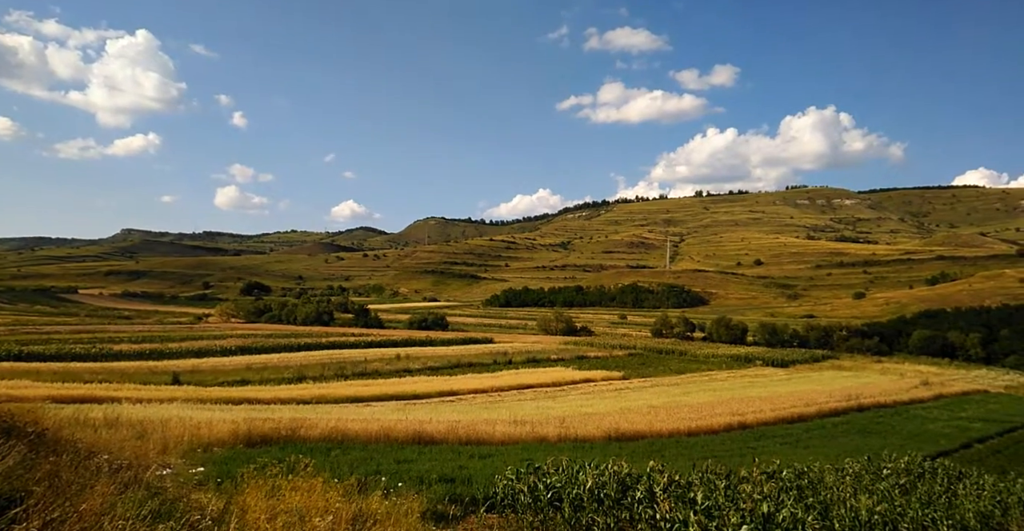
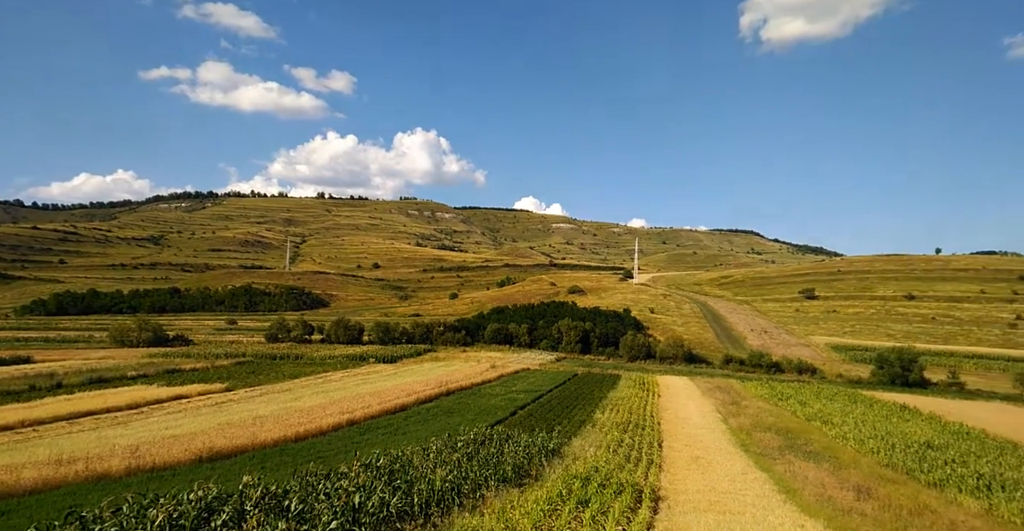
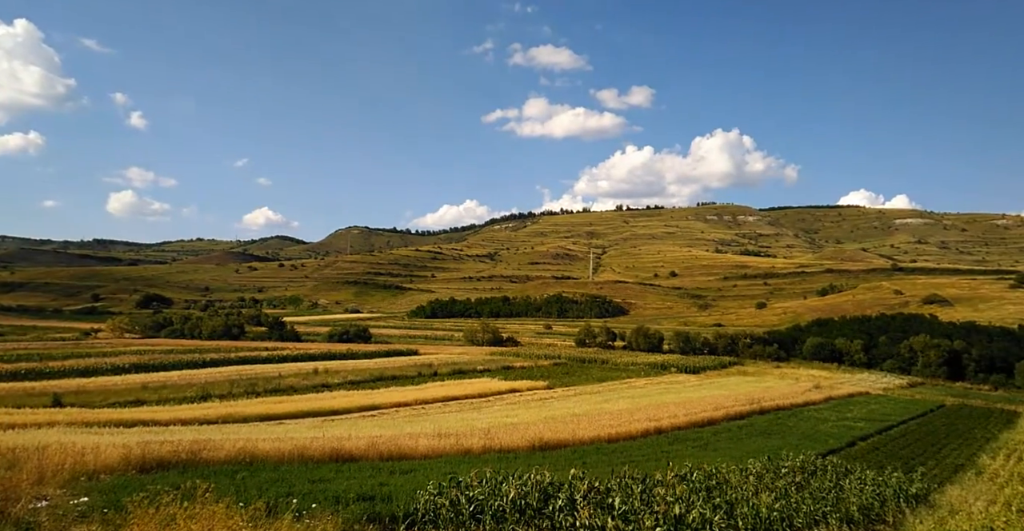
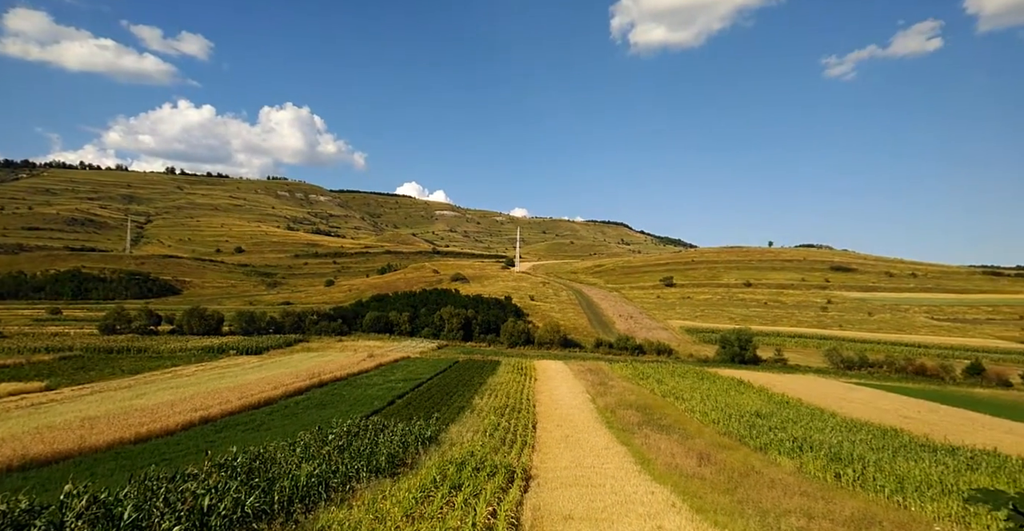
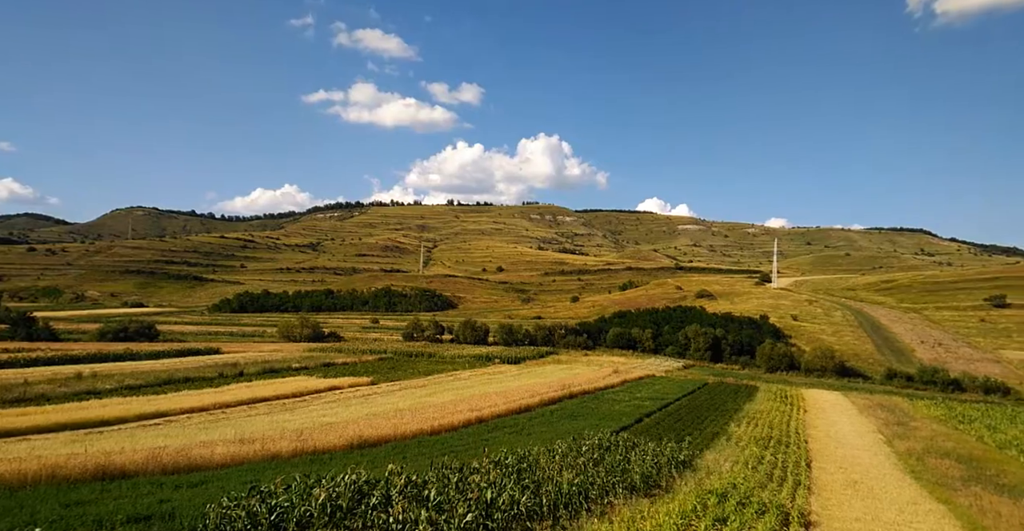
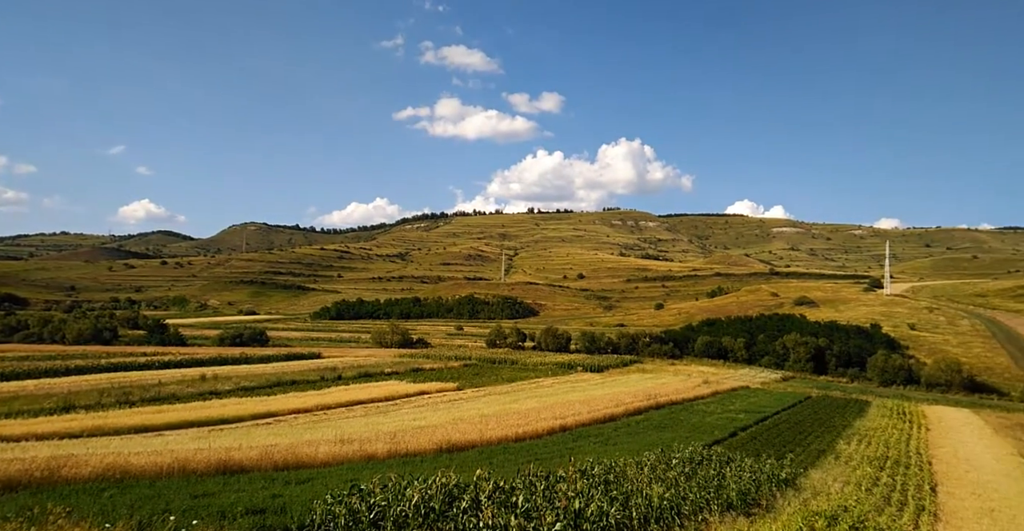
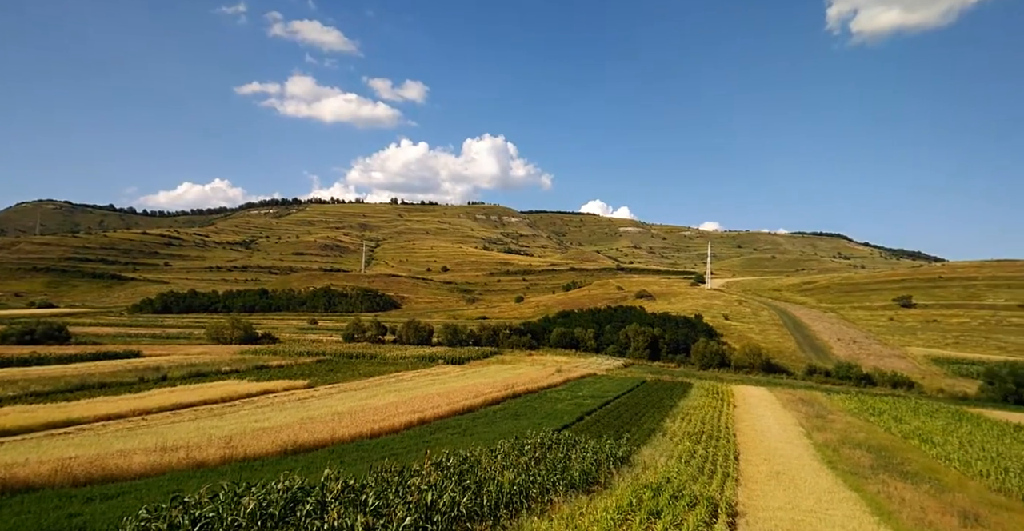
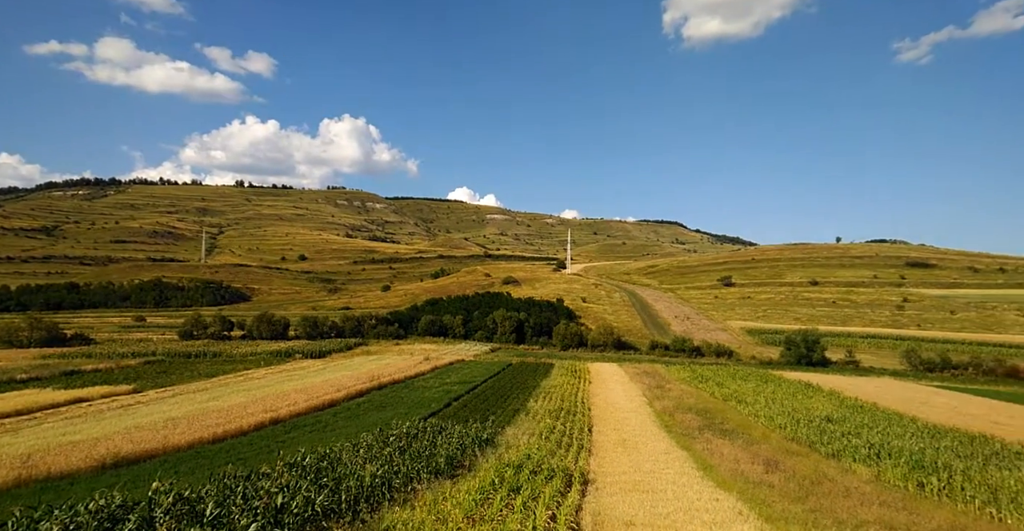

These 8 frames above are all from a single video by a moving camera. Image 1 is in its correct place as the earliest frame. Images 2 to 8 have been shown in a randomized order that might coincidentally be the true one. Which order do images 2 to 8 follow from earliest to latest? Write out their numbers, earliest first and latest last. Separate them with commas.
3, 6, 5, 7, 2, 8, 4
